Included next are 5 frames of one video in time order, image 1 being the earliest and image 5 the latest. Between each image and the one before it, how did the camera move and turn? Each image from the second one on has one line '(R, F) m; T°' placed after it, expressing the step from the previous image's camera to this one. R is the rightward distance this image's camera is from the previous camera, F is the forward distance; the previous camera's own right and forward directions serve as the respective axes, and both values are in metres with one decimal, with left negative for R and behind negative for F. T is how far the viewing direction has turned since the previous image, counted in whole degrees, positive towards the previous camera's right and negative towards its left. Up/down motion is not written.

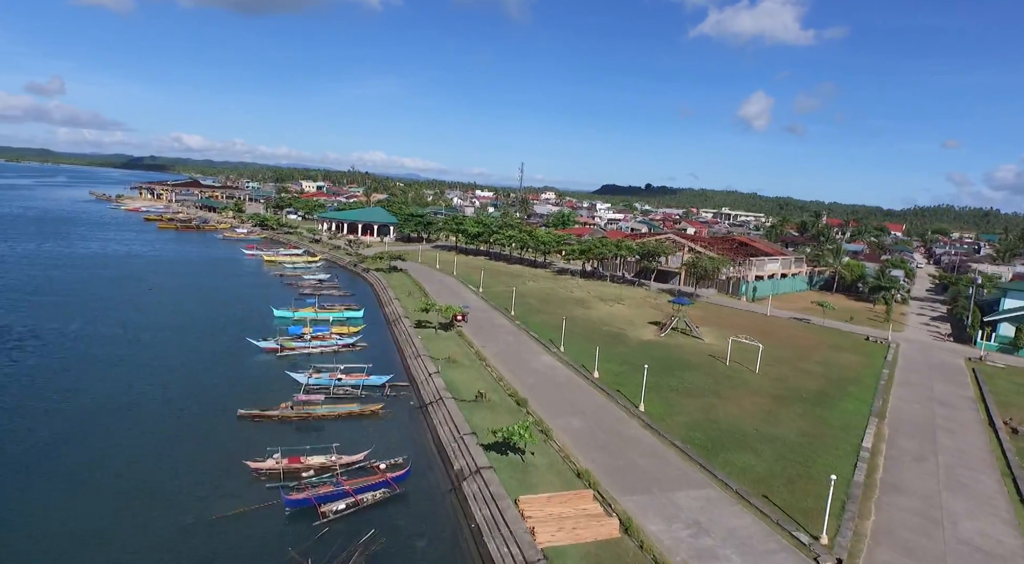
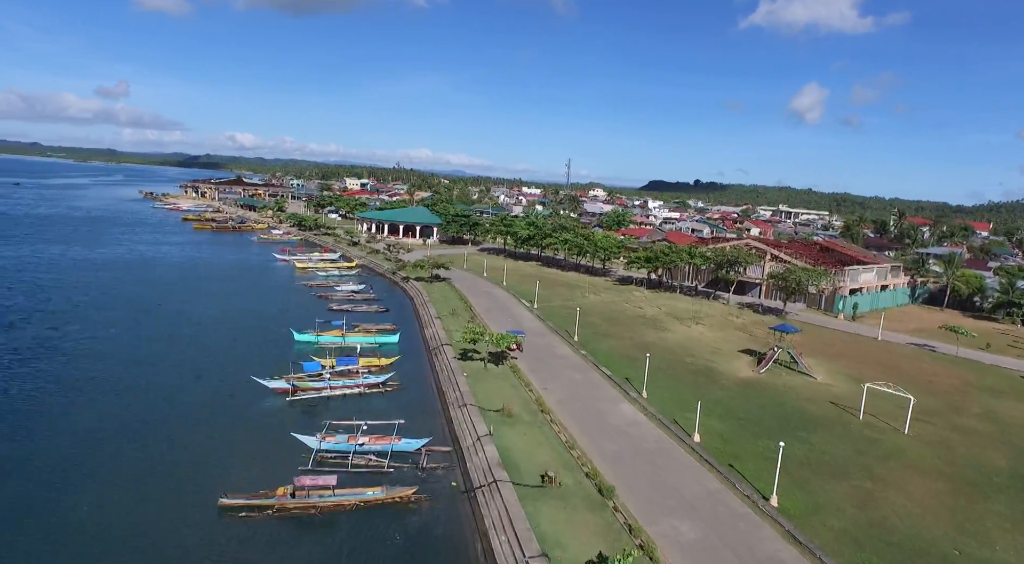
(-0.9, +6.0) m; -4°
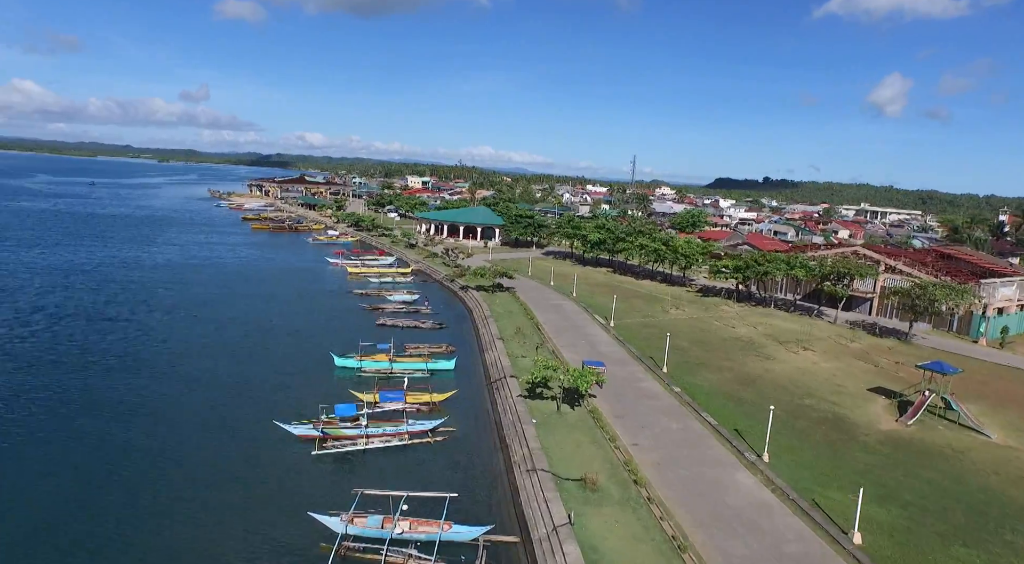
(-0.7, +4.9) m; -5°
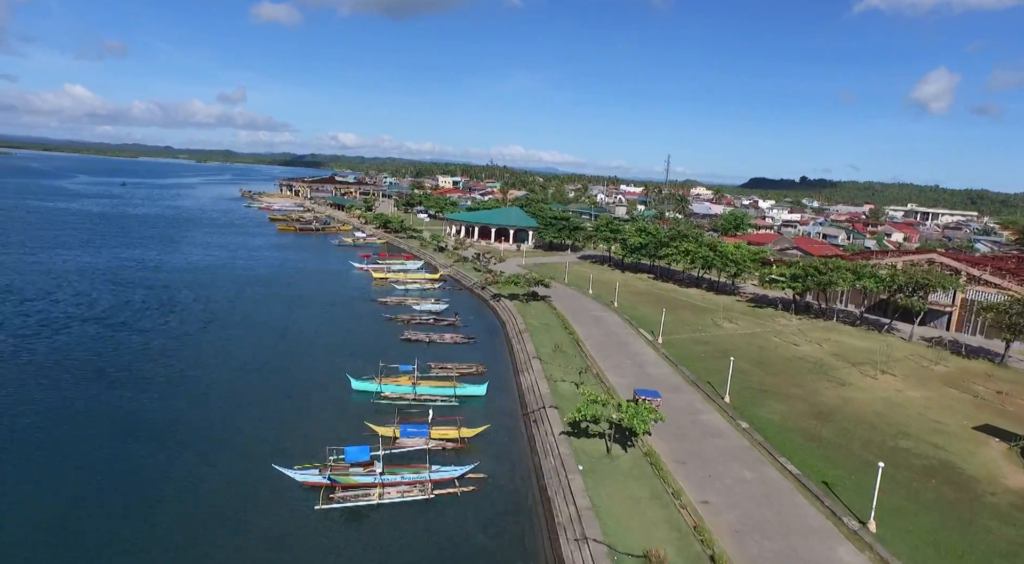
(-0.4, +3.2) m; -3°
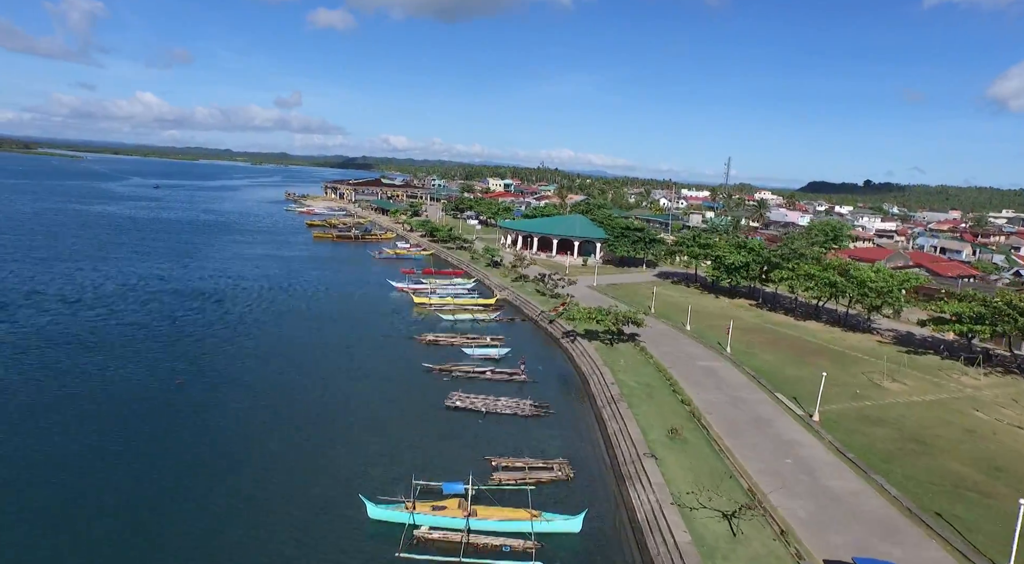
(-1.6, +9.2) m; -4°
